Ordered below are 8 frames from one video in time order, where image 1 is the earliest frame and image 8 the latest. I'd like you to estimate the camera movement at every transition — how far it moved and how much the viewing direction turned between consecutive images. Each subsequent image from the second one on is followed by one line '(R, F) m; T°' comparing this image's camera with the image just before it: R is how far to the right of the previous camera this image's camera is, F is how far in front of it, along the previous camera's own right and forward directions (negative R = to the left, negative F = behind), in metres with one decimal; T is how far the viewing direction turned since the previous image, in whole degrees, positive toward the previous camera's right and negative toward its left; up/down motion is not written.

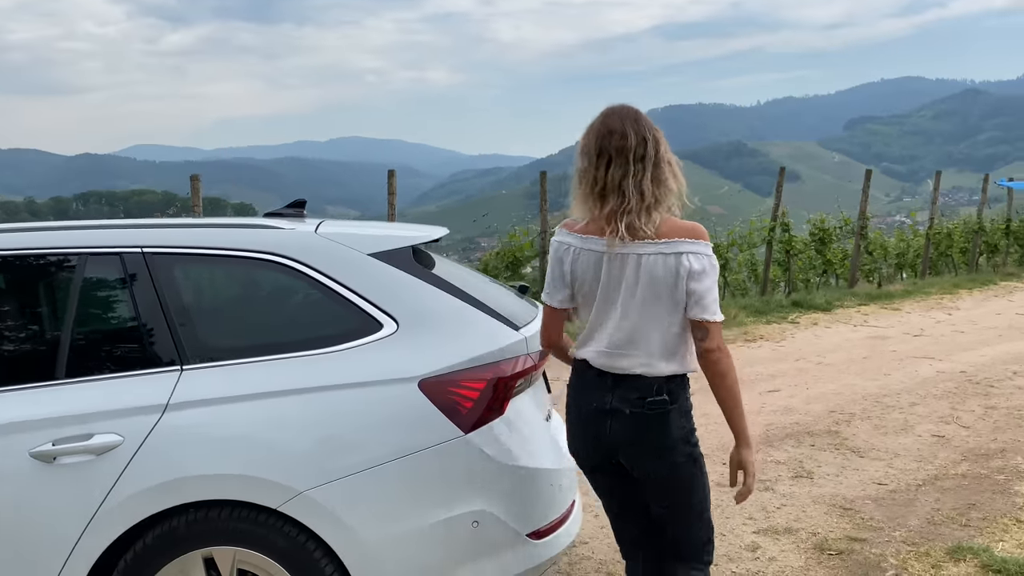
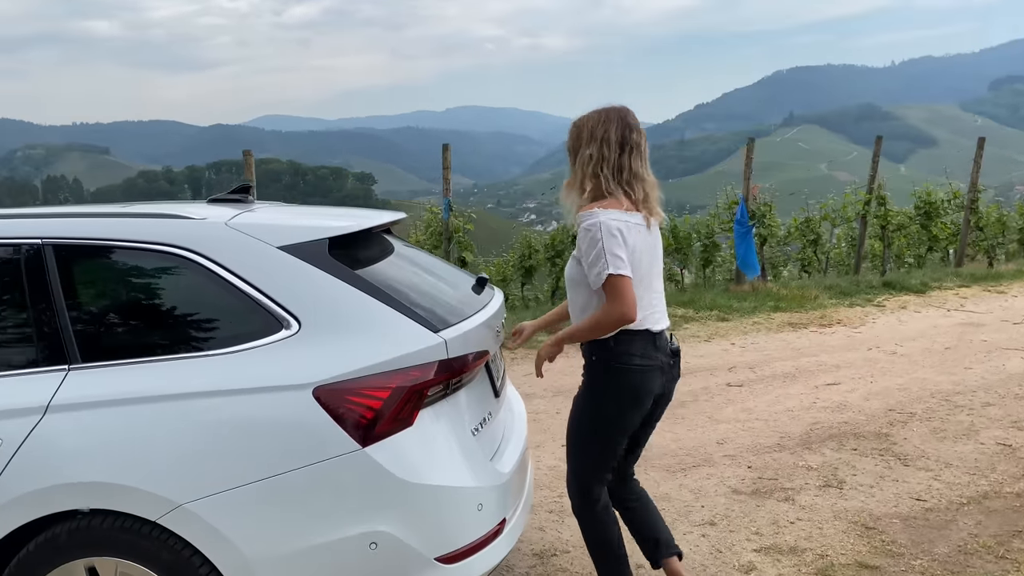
(+0.5, +0.3) m; -8°
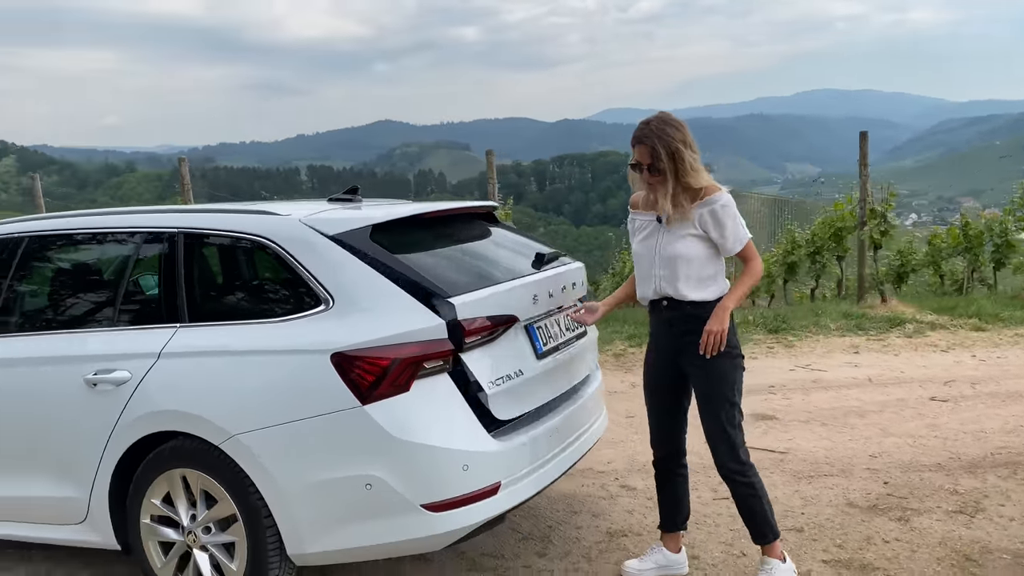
(+1.0, -0.1) m; -22°
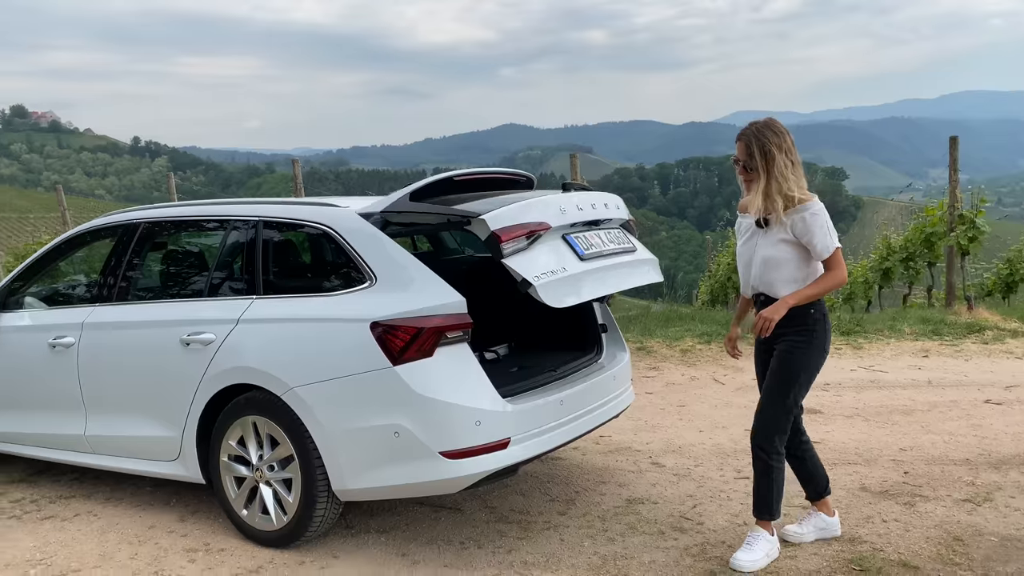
(+0.4, -0.4) m; -8°
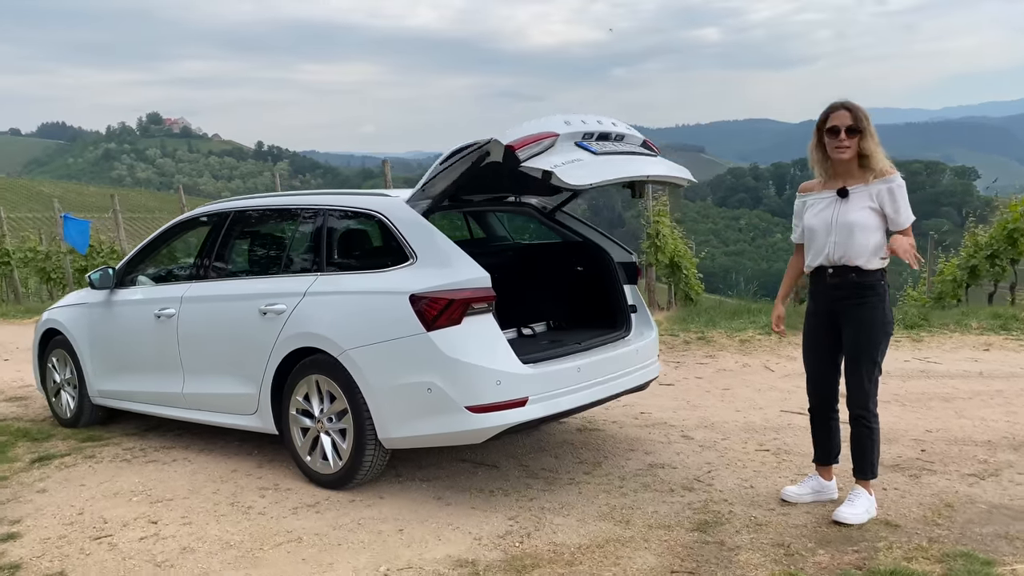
(+0.4, -0.4) m; -7°
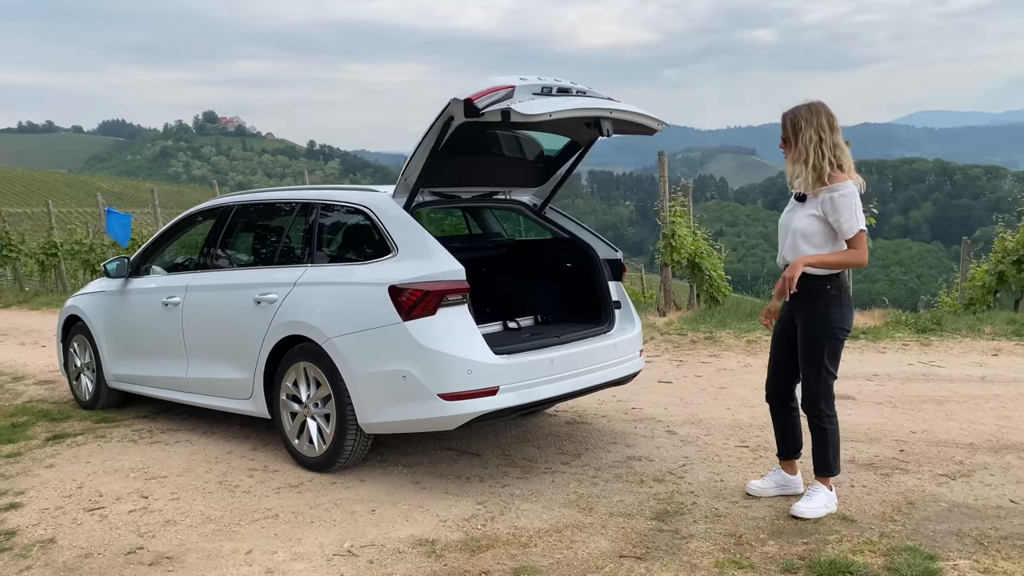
(+0.3, -0.1) m; -3°
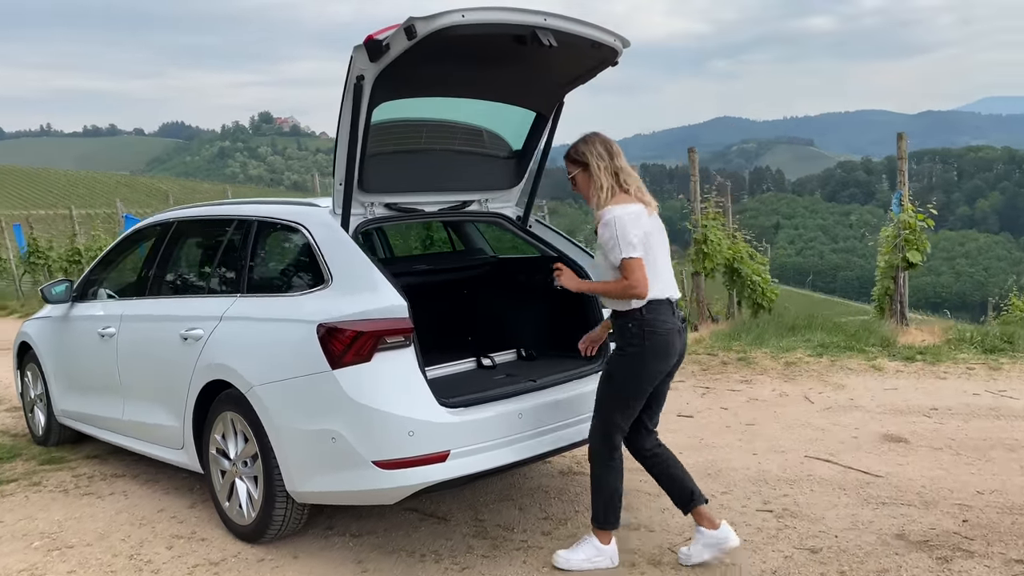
(+0.4, +0.7) m; -4°
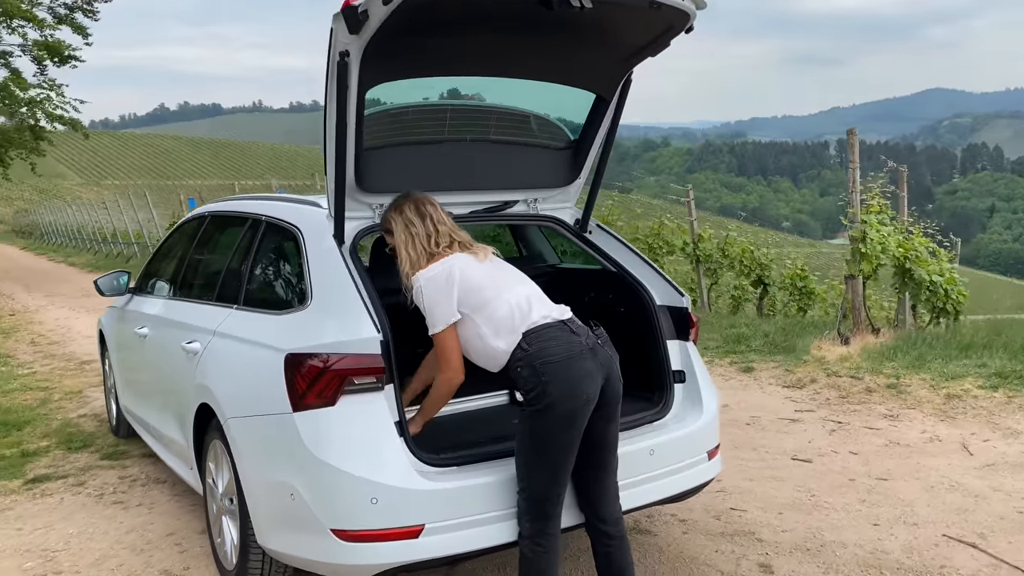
(+0.5, +0.7) m; -12°
